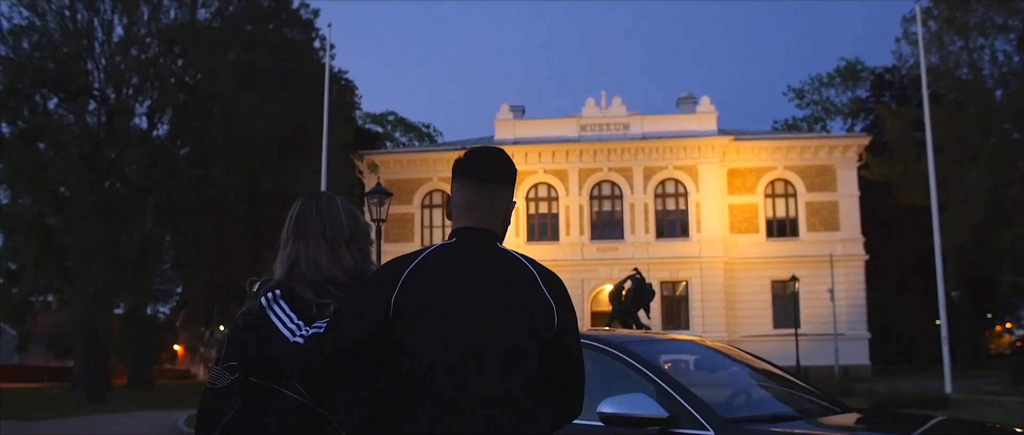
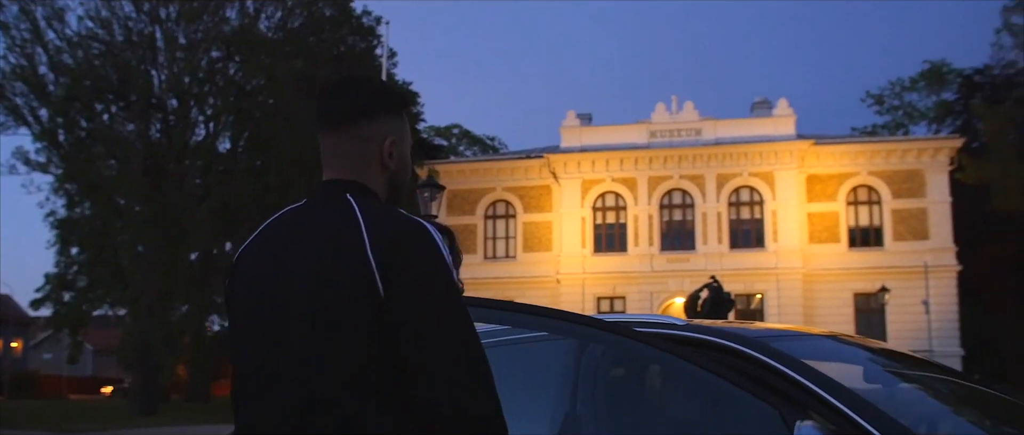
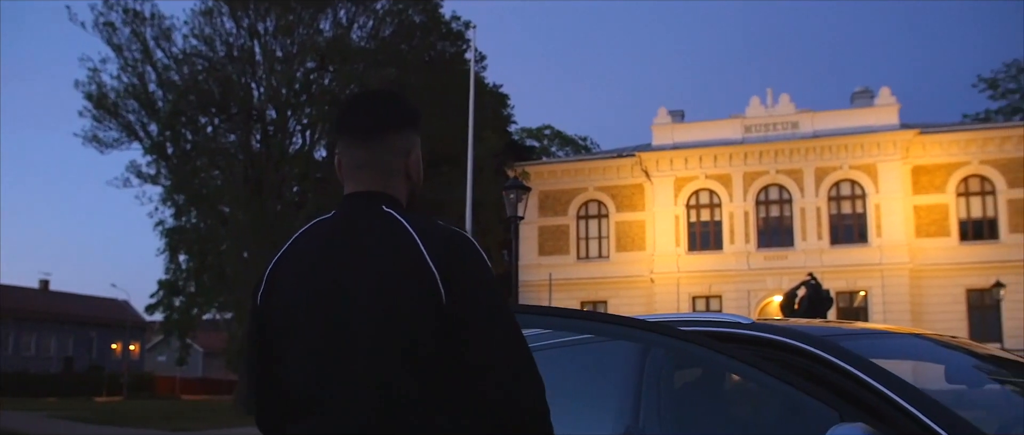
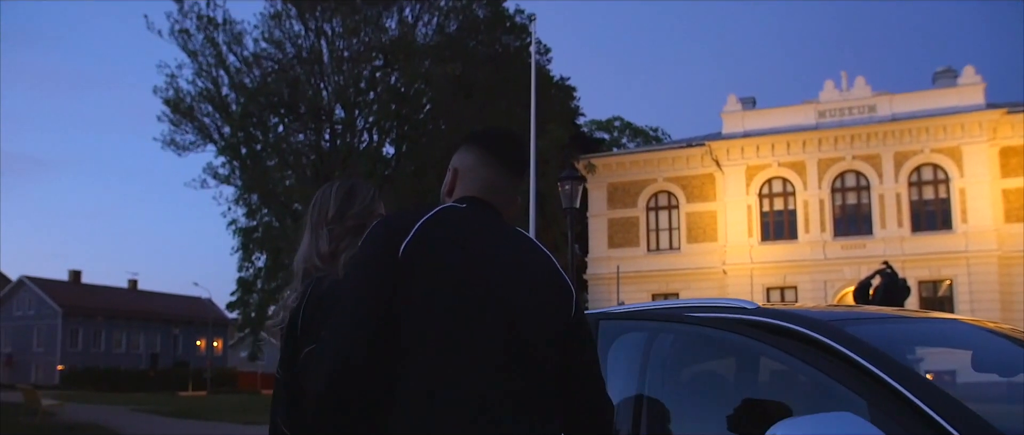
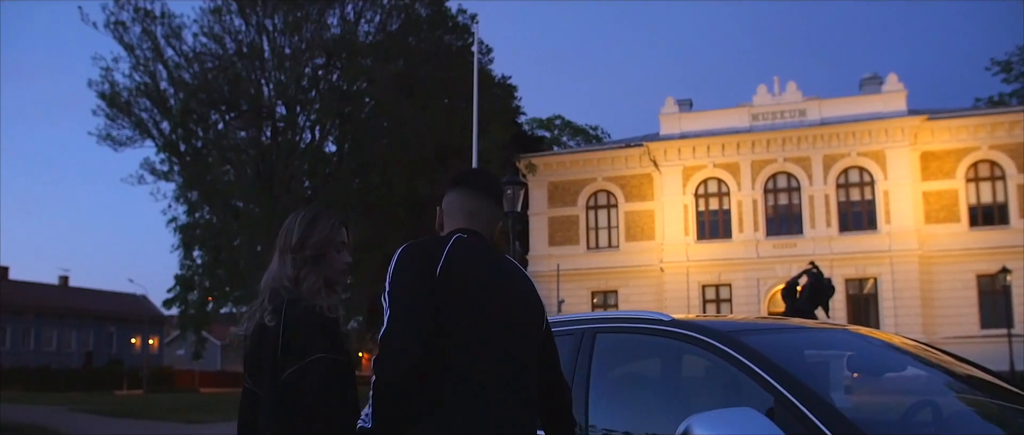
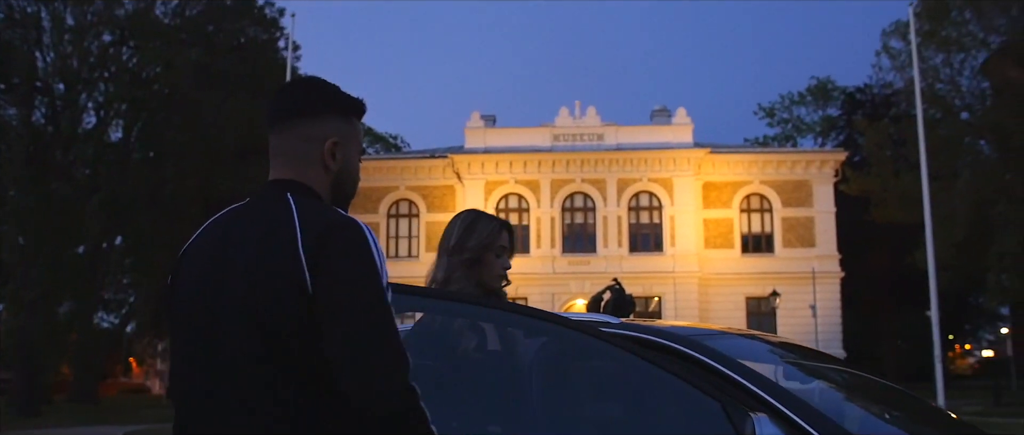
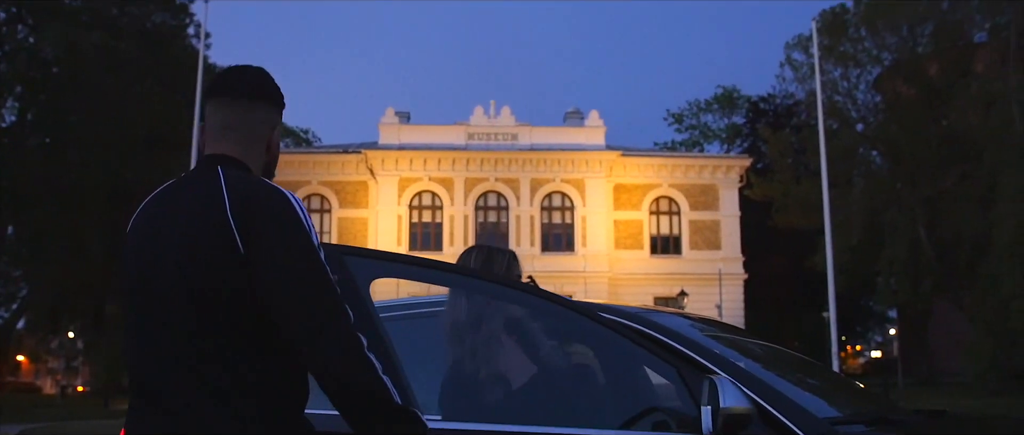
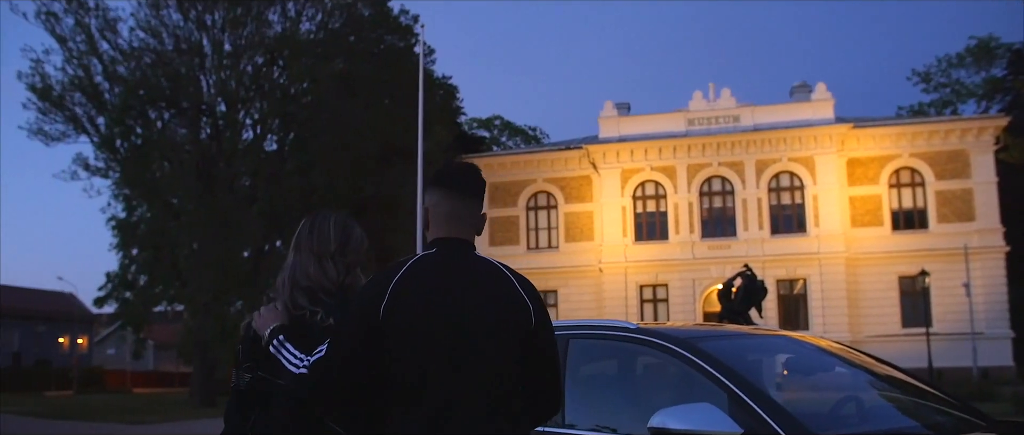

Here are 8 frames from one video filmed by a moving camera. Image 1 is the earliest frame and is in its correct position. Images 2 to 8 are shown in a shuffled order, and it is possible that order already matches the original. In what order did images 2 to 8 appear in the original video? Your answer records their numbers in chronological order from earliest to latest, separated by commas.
8, 5, 4, 3, 2, 6, 7
